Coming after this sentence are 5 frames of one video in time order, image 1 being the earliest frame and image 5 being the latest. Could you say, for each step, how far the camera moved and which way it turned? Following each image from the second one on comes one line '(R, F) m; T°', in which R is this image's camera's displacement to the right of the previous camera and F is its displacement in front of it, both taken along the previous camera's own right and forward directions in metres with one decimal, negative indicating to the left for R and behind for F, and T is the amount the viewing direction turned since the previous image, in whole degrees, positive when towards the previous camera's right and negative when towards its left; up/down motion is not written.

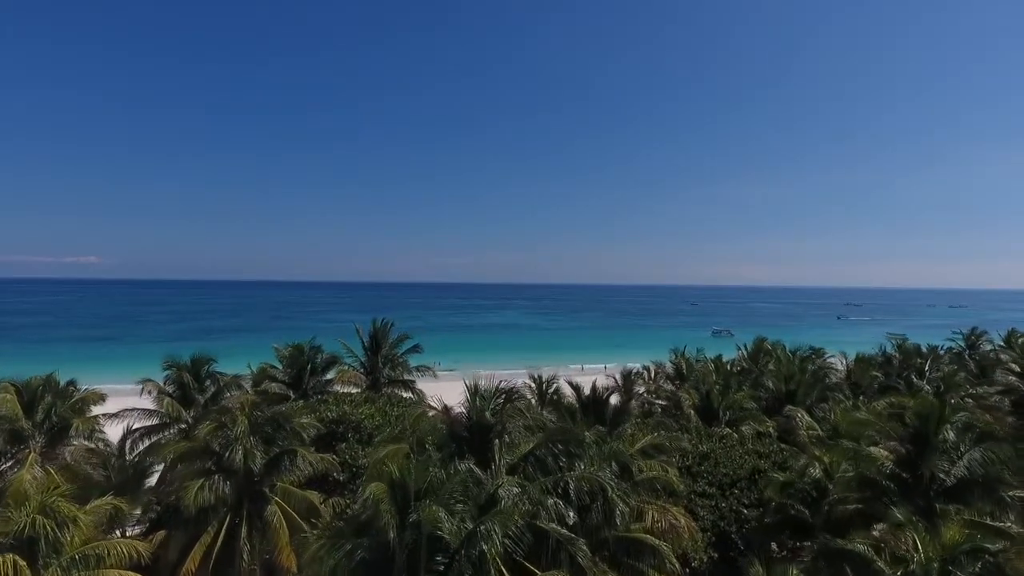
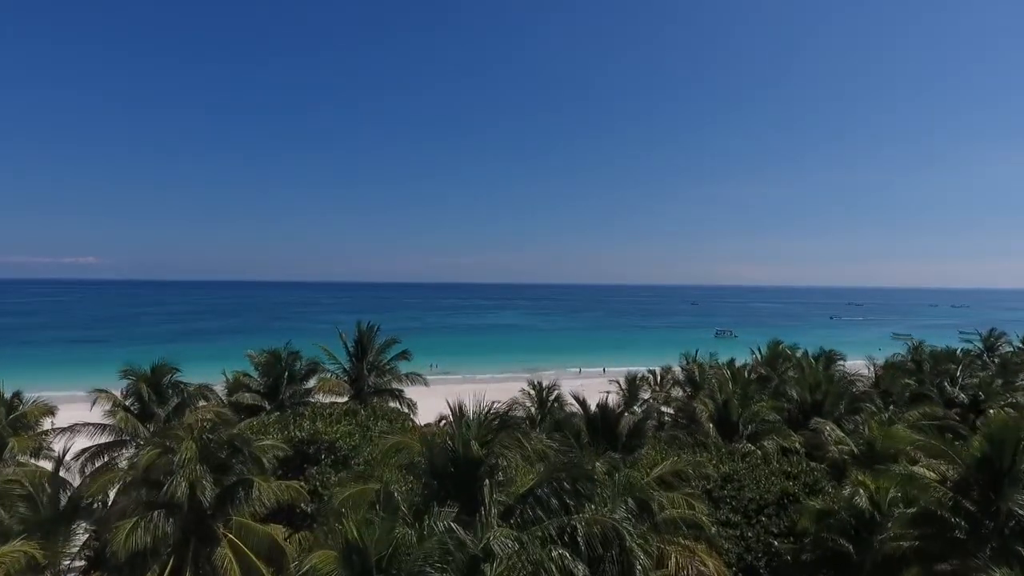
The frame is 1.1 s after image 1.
(+0.1, +1.6) m; 0°
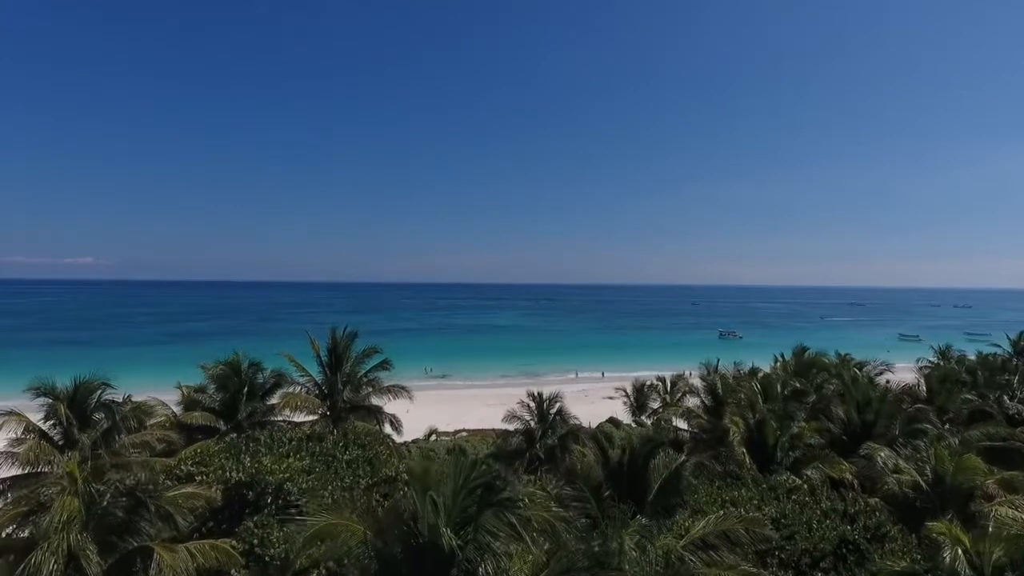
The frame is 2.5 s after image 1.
(+0.1, +2.4) m; 0°
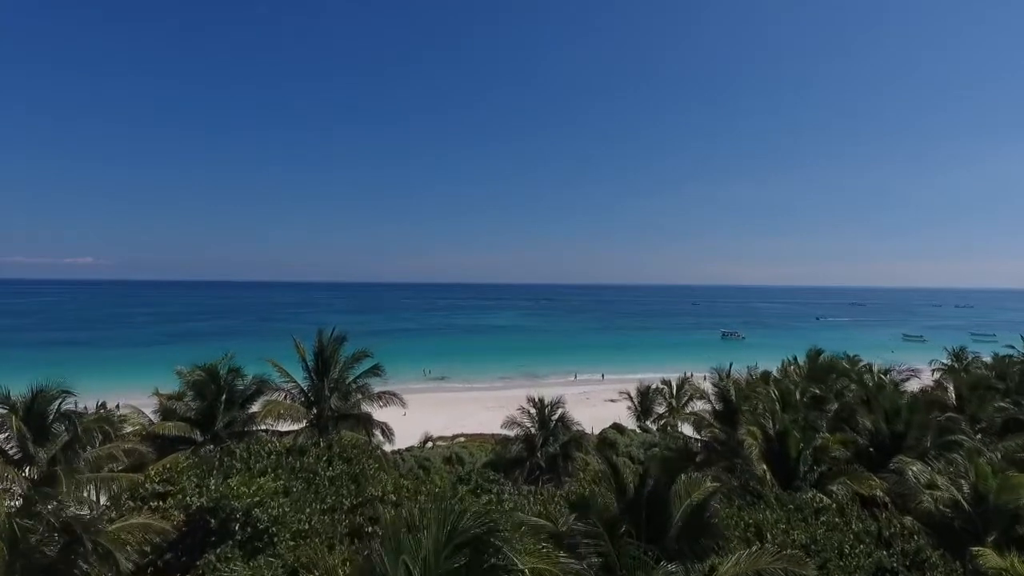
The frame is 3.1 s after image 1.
(0.0, +1.1) m; 0°
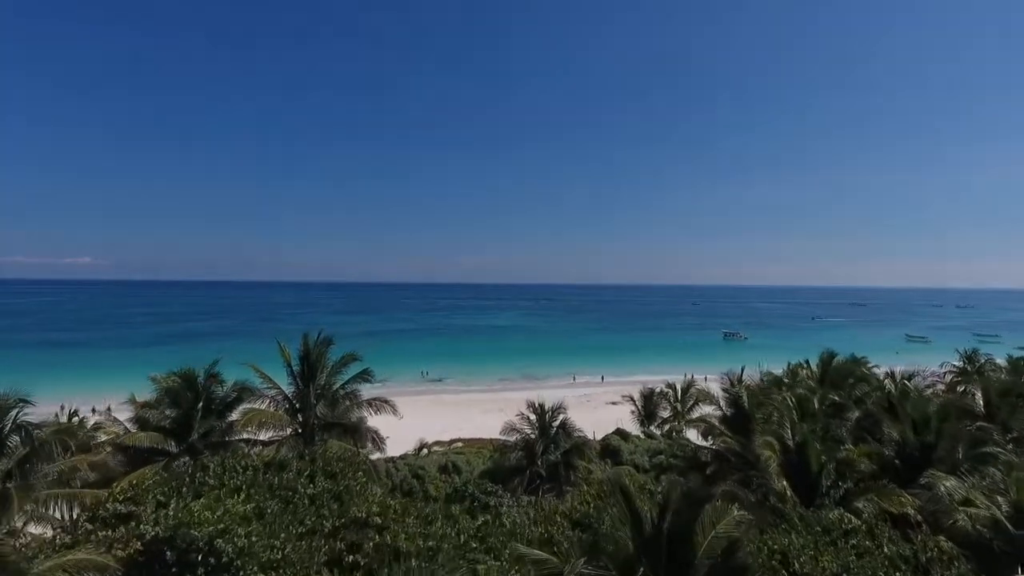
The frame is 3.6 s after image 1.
(0.0, +0.9) m; 0°
